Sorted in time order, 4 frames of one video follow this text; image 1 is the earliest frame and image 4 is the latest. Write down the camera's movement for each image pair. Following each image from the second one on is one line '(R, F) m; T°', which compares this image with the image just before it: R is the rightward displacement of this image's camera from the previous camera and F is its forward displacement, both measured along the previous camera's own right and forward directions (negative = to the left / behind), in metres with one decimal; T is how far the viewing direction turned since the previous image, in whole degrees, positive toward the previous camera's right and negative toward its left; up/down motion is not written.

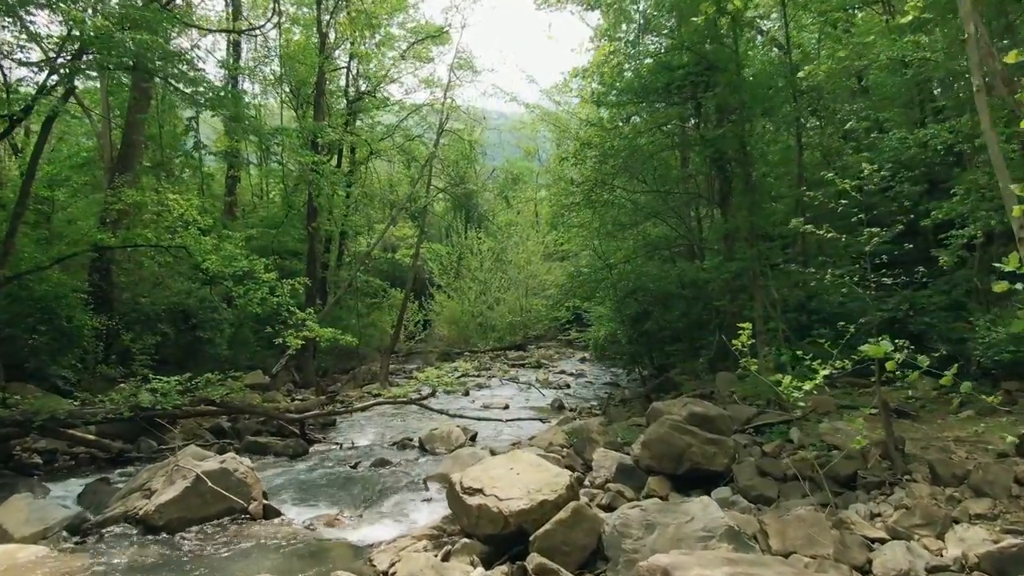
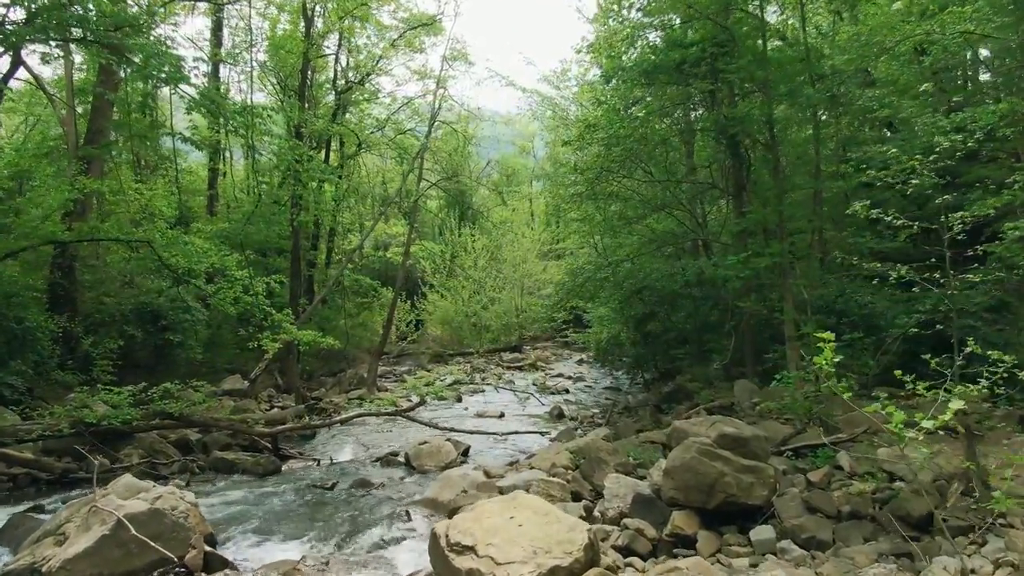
(0.0, +1.1) m; +1°
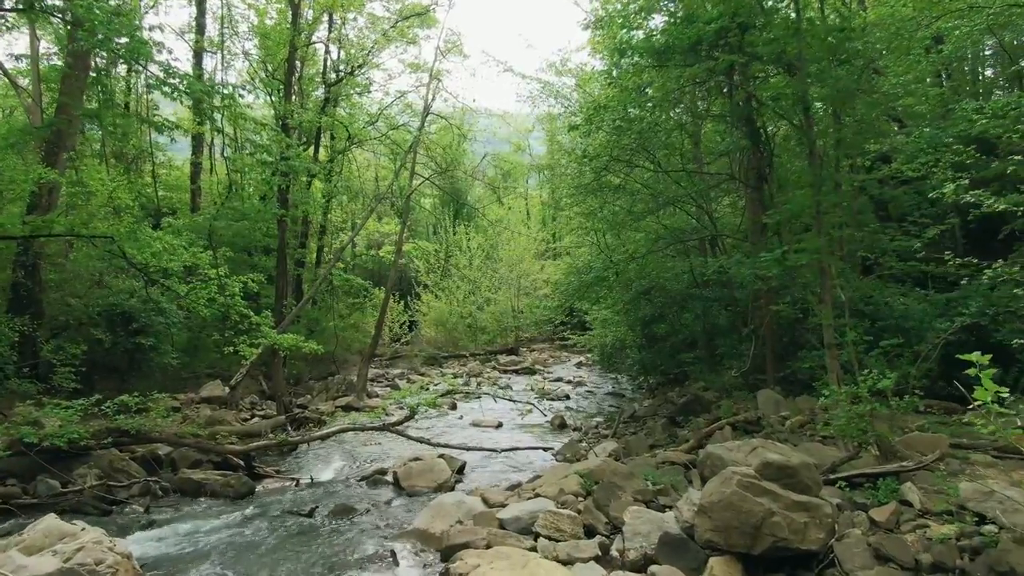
(-0.1, +1.0) m; 0°
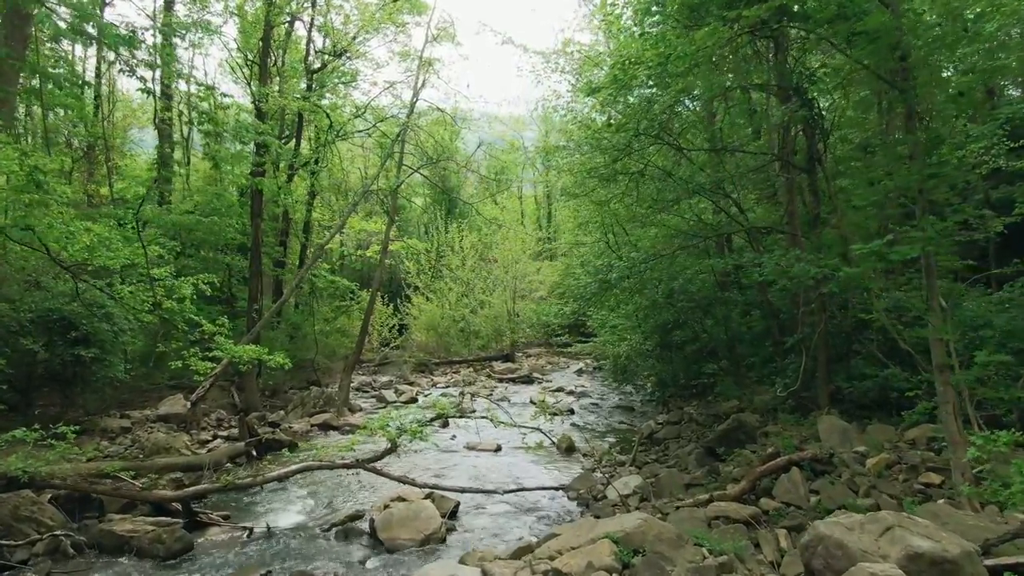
(-0.1, +1.7) m; +1°
